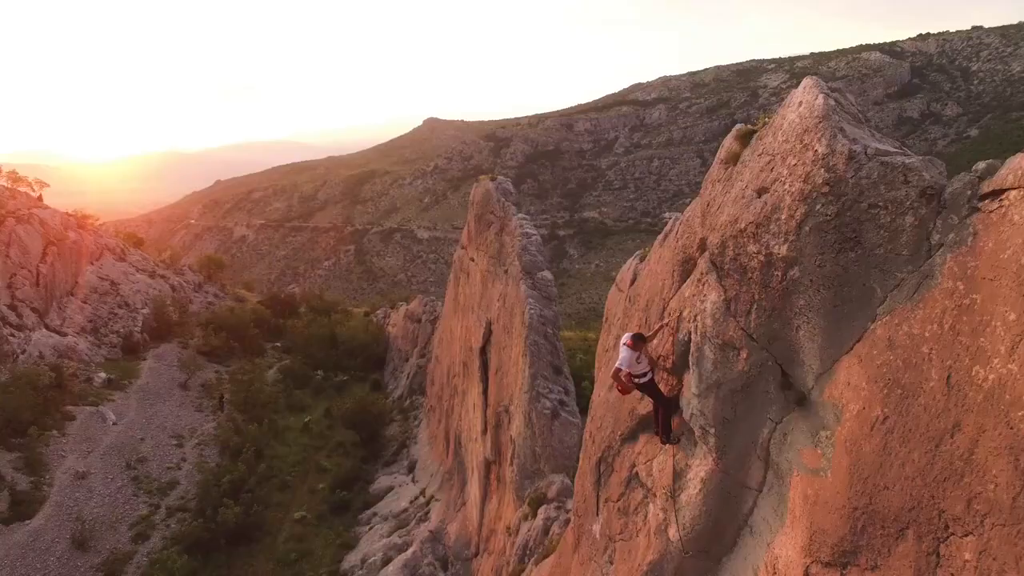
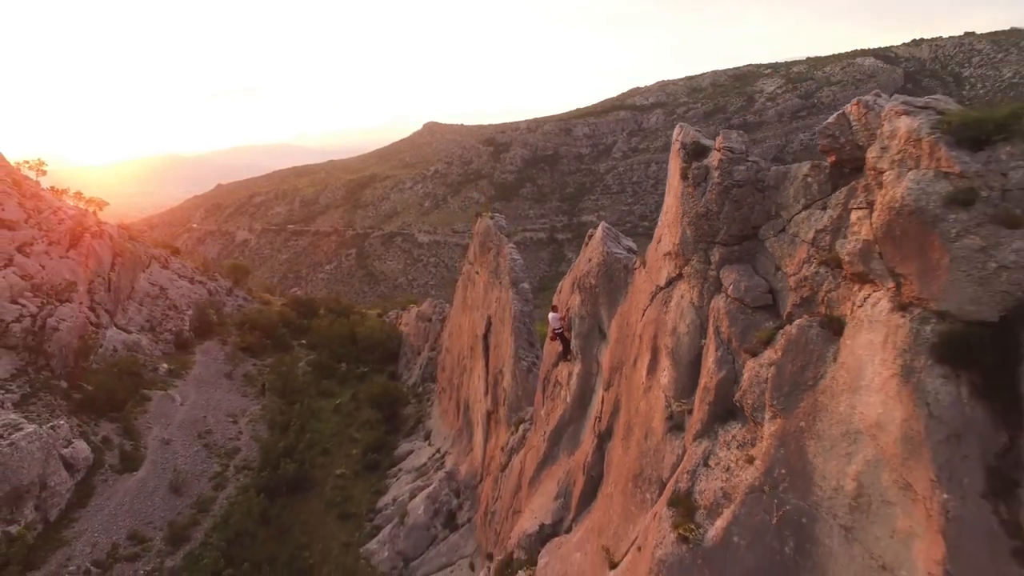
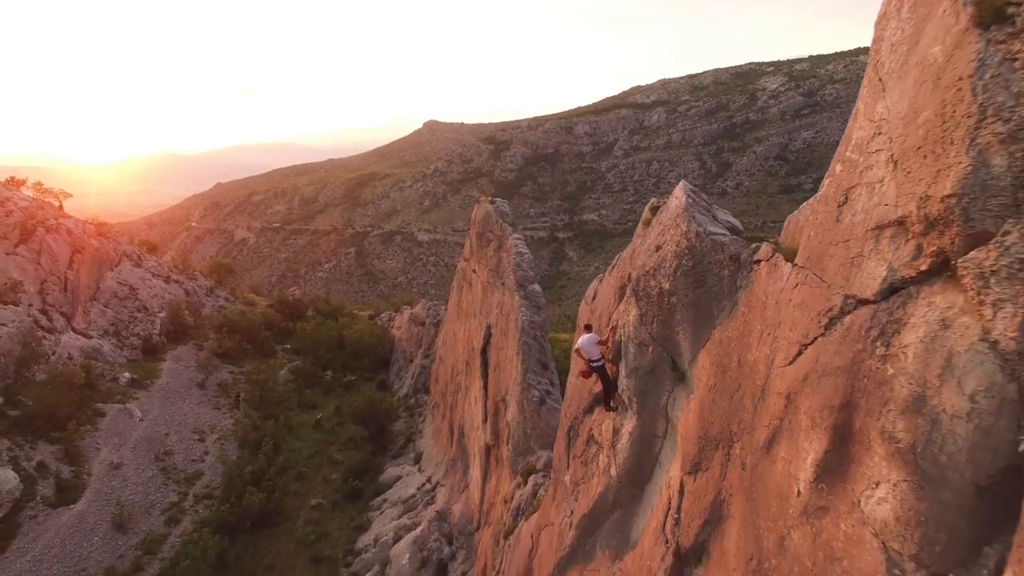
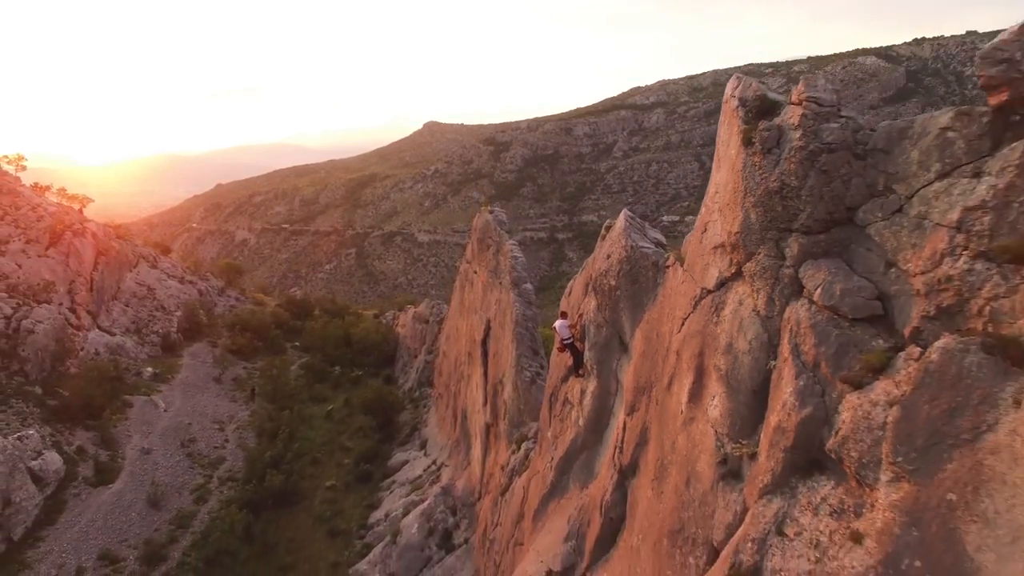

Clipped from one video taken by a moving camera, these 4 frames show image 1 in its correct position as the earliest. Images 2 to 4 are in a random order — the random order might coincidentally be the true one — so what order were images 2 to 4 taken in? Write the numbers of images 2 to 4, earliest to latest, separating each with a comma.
3, 4, 2
